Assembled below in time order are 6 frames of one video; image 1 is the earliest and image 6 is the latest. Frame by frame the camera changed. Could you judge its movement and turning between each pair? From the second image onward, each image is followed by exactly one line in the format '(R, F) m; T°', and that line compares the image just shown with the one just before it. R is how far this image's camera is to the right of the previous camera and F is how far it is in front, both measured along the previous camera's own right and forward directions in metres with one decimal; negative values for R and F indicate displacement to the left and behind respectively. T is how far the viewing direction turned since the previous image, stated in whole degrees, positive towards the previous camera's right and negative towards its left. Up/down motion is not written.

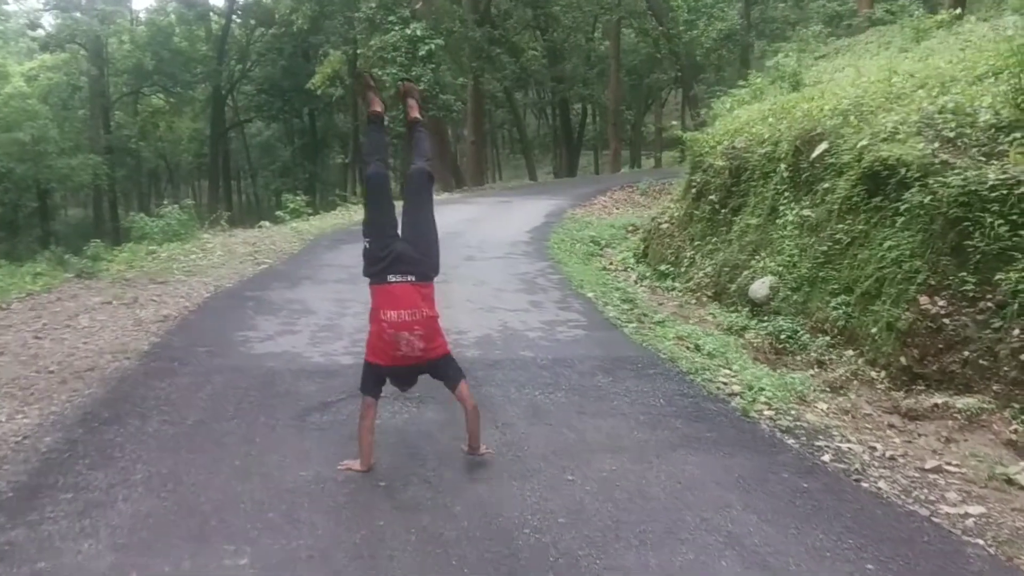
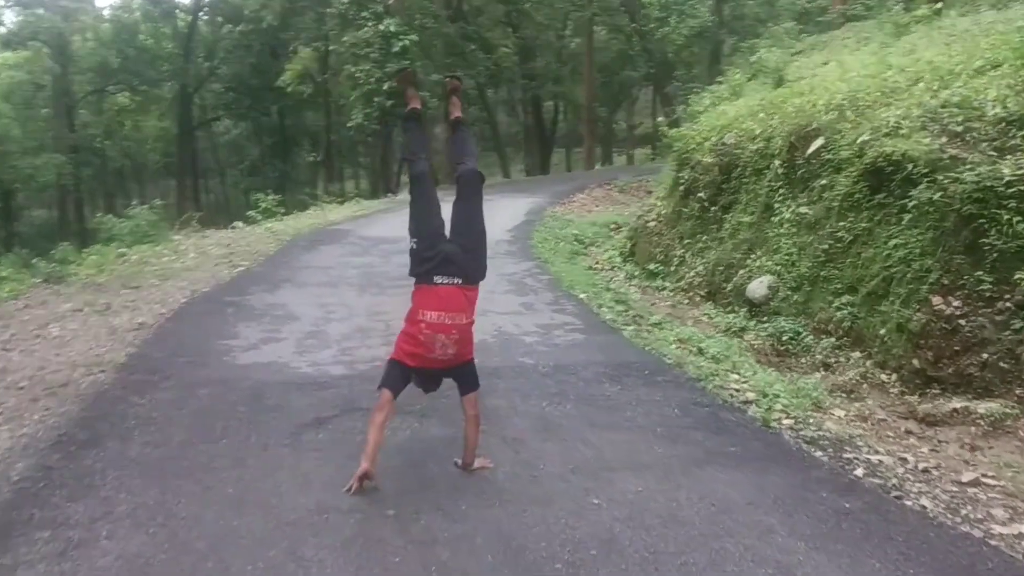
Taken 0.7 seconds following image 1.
(-0.2, +0.3) m; +2°
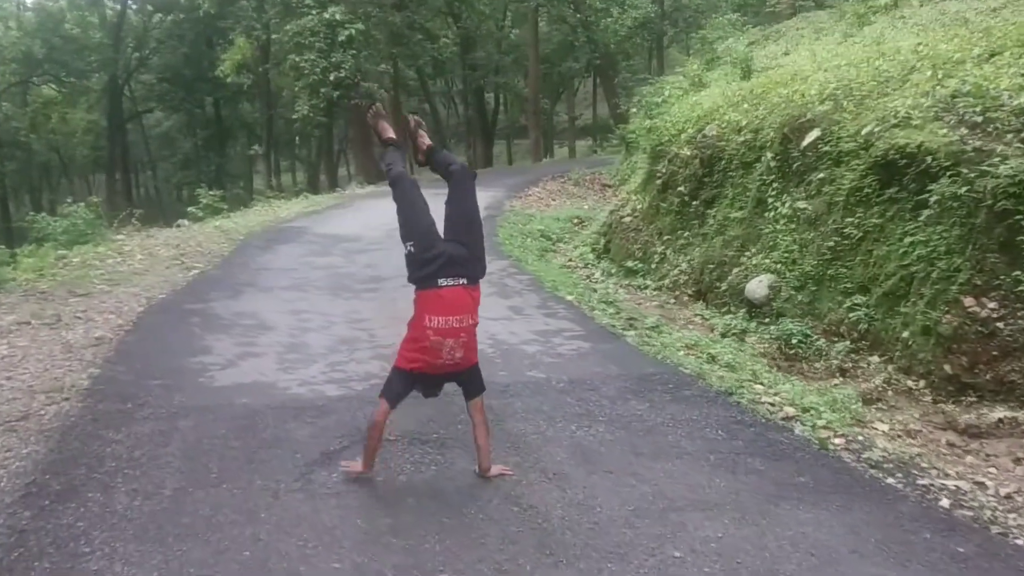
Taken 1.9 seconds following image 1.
(-0.4, +0.6) m; +4°
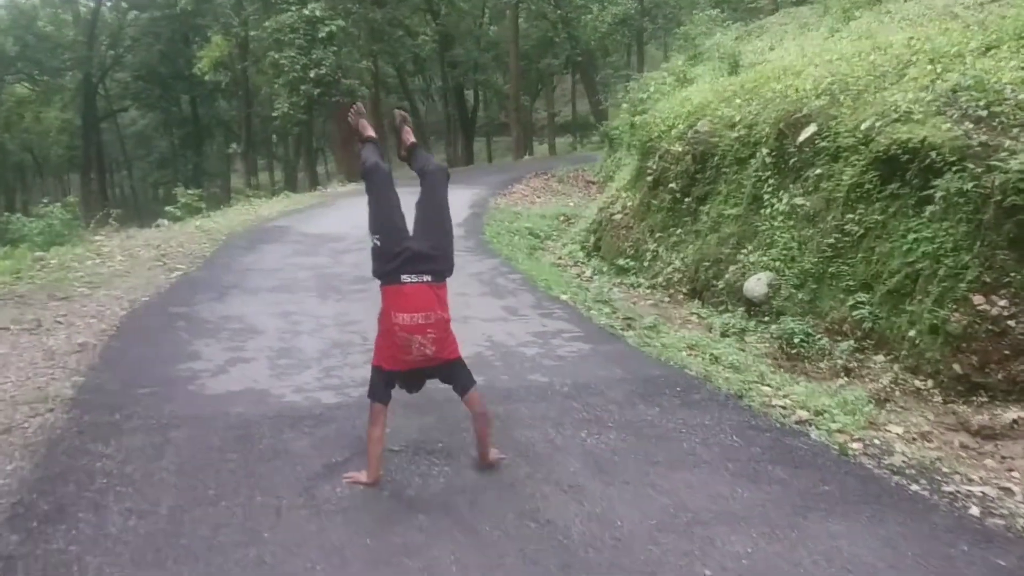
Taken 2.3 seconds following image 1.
(-0.1, +0.2) m; +1°
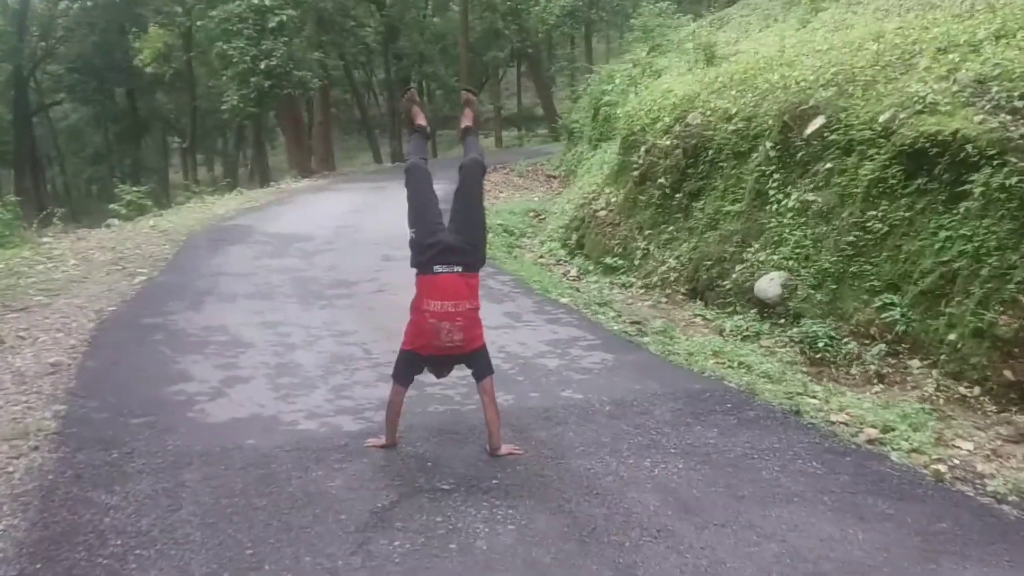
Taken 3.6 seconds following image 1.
(-0.5, +0.5) m; +3°
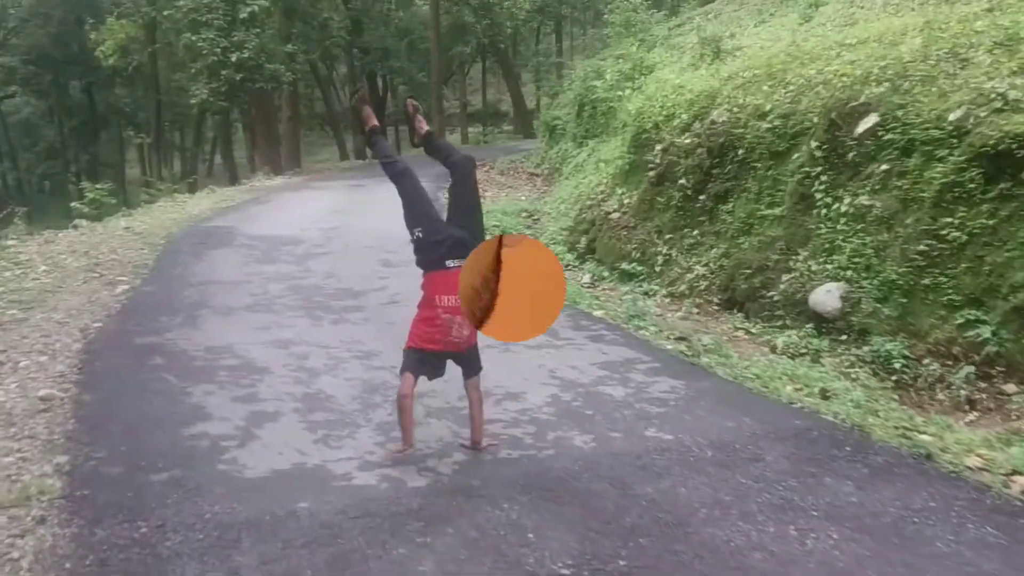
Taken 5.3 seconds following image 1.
(-0.6, +0.8) m; +2°
